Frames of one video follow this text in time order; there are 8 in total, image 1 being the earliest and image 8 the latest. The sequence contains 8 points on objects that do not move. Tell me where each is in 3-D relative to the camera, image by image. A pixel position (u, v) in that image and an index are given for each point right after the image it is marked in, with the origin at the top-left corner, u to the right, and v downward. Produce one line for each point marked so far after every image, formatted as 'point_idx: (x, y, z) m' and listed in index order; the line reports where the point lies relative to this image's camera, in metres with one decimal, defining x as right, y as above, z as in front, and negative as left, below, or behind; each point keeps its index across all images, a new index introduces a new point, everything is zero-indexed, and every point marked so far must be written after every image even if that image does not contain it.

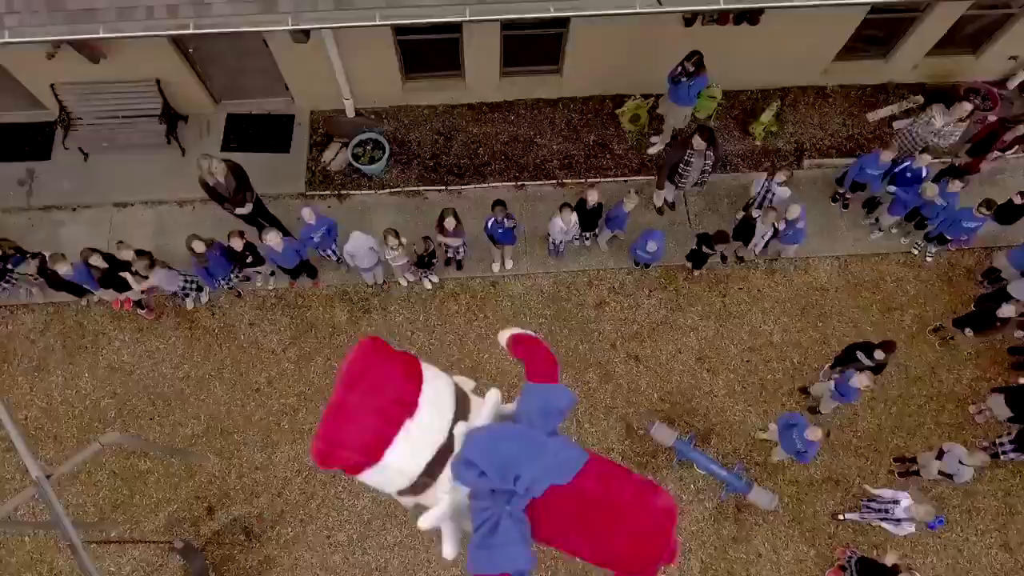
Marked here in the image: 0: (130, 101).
0: (-6.0, +3.0, +7.9) m
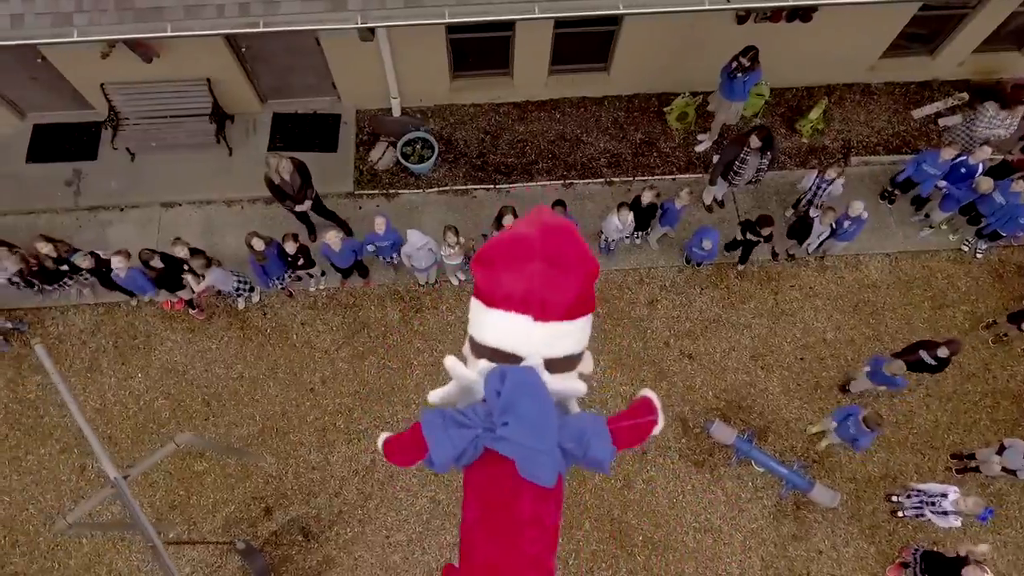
0: (-5.2, +3.0, +7.9) m
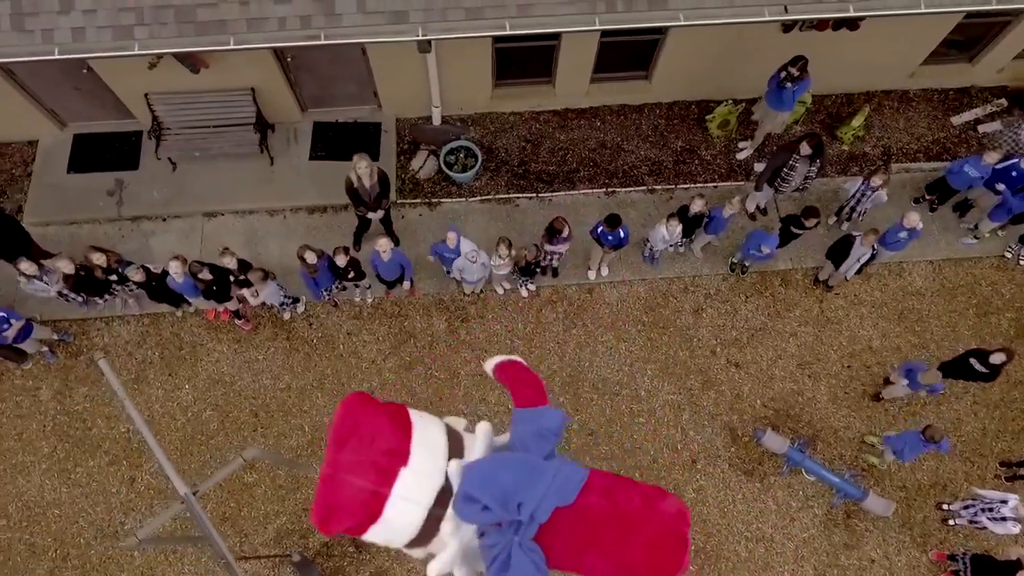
0: (-4.5, +2.8, +7.9) m
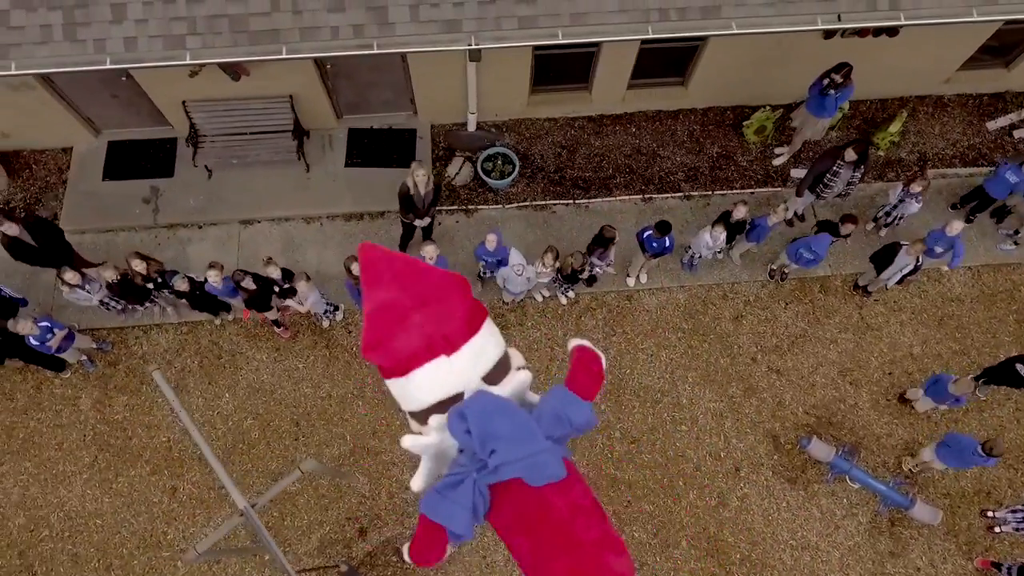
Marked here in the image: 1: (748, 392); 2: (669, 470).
0: (-3.9, +2.7, +7.9) m
1: (+3.5, -1.6, +7.5) m
2: (+2.3, -2.6, +7.2) m
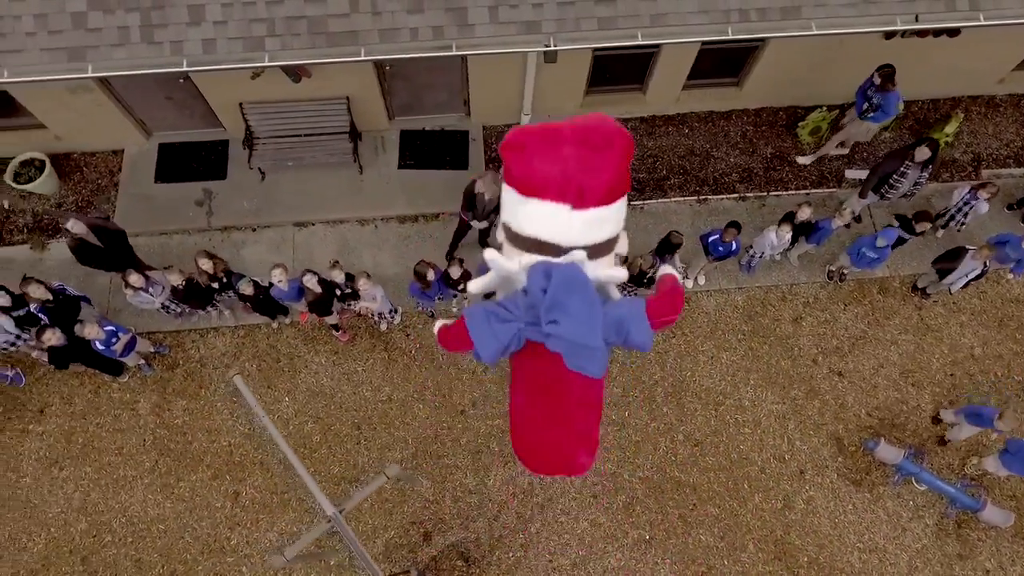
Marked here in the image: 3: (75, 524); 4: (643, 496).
0: (-3.0, +2.6, +7.8) m
1: (+4.5, -1.6, +7.5) m
2: (+3.2, -2.6, +7.2) m
3: (-6.1, -3.3, +7.0) m
4: (+1.9, -2.9, +7.1) m
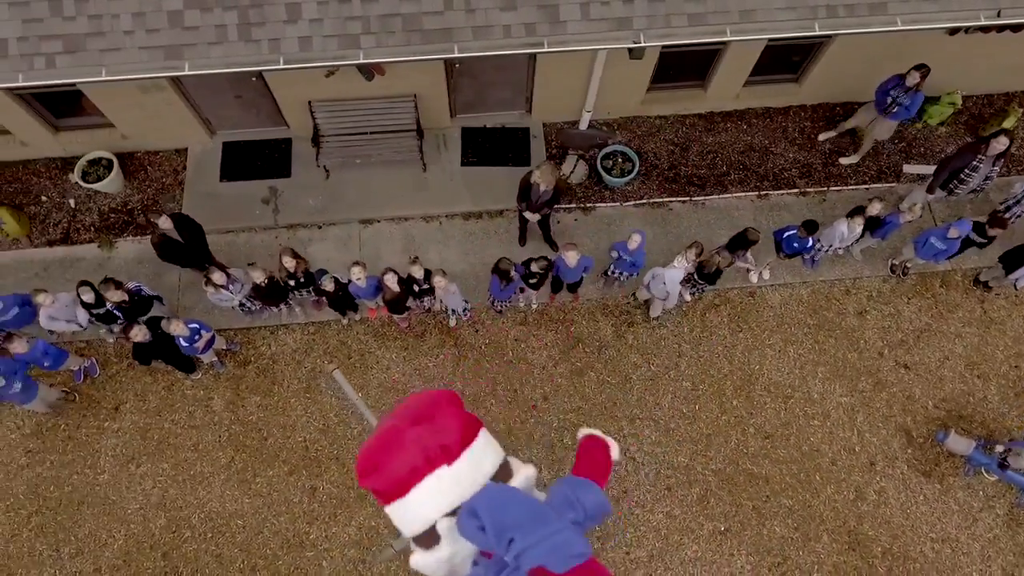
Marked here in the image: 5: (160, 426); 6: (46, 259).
0: (-2.0, +2.7, +7.9) m
1: (+5.5, -1.5, +7.5) m
2: (+4.3, -2.5, +7.3) m
3: (-5.0, -3.3, +7.0) m
4: (+2.9, -2.9, +7.1) m
5: (-5.2, -2.0, +7.3) m
6: (-7.4, +0.5, +7.9) m
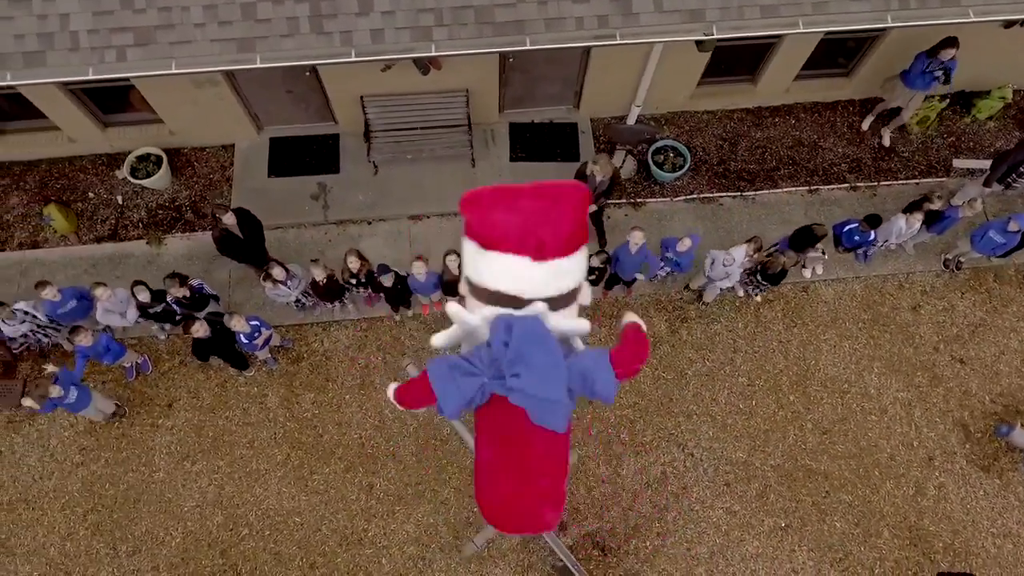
0: (-1.2, +2.8, +7.8) m
1: (+6.3, -1.4, +7.5) m
2: (+5.1, -2.5, +7.2) m
3: (-4.2, -3.2, +7.0) m
4: (+3.8, -2.8, +7.1) m
5: (-4.3, -2.0, +7.3) m
6: (-6.6, +0.5, +7.9) m
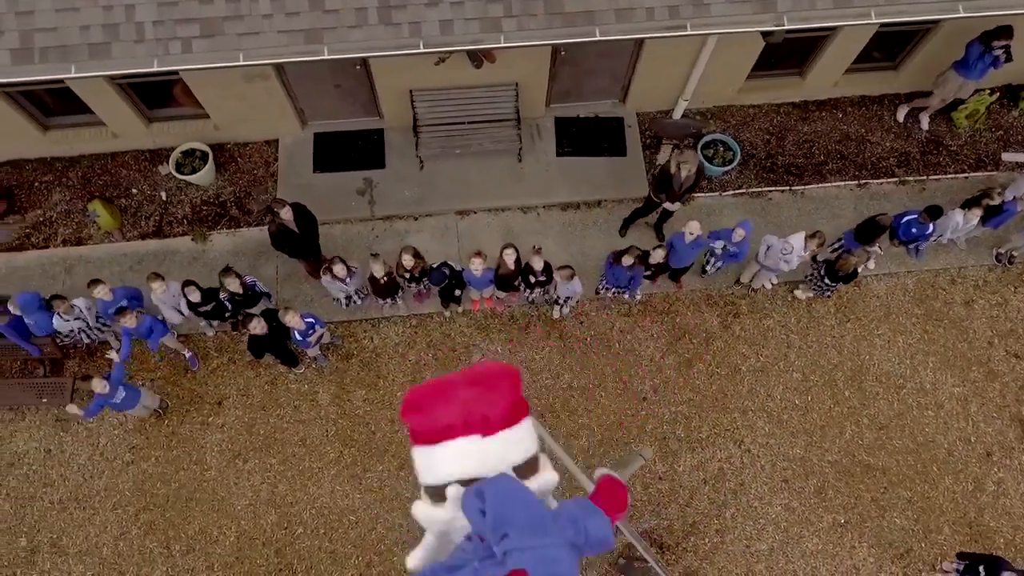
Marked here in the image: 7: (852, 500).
0: (-0.4, +2.8, +7.8) m
1: (+7.1, -1.3, +7.5) m
2: (+5.9, -2.4, +7.2) m
3: (-3.4, -3.2, +6.9) m
4: (+4.5, -2.7, +7.1) m
5: (-3.6, -1.9, +7.2) m
6: (-5.8, +0.6, +7.8) m
7: (+4.7, -3.0, +7.0) m
